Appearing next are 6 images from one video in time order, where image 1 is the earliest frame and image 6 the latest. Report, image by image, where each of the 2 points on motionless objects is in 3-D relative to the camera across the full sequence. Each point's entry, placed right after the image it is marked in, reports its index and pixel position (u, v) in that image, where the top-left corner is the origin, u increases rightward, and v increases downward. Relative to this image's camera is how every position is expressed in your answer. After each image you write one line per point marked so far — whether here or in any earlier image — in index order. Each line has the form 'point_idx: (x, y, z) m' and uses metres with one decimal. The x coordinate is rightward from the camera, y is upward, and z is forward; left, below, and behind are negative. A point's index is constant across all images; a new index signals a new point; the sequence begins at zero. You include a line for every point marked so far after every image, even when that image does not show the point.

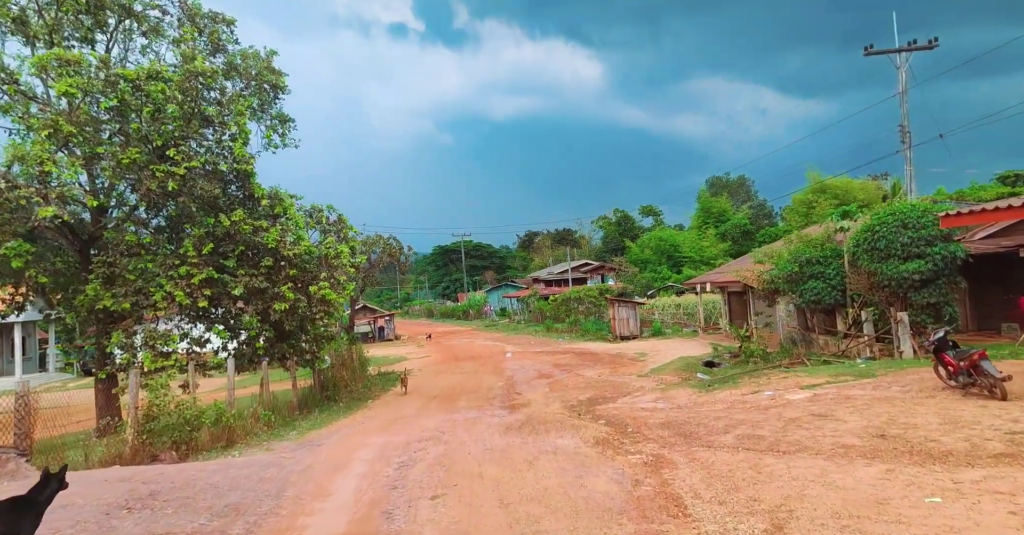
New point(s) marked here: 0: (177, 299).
0: (-5.7, -0.5, +10.1) m
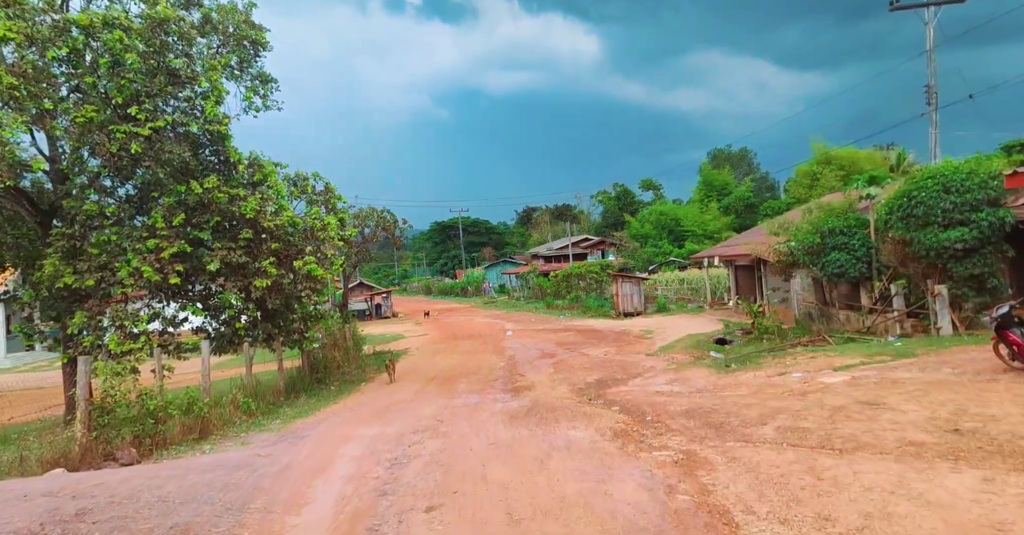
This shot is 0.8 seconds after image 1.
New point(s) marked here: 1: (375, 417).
0: (-5.6, -0.1, +9.1) m
1: (-2.1, -2.3, +9.2) m
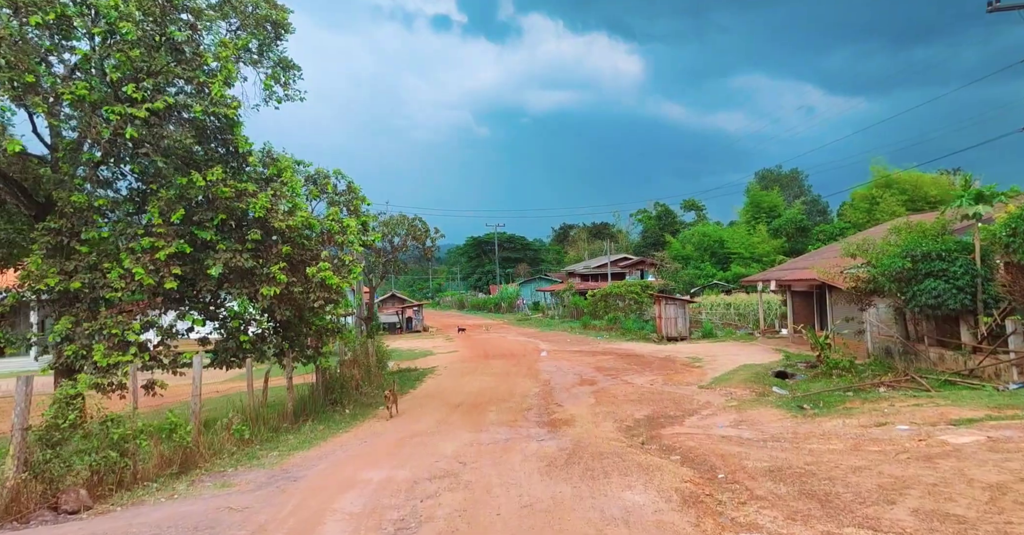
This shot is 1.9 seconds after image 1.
0: (-5.0, -0.1, +8.0) m
1: (-1.6, -2.4, +7.8) m
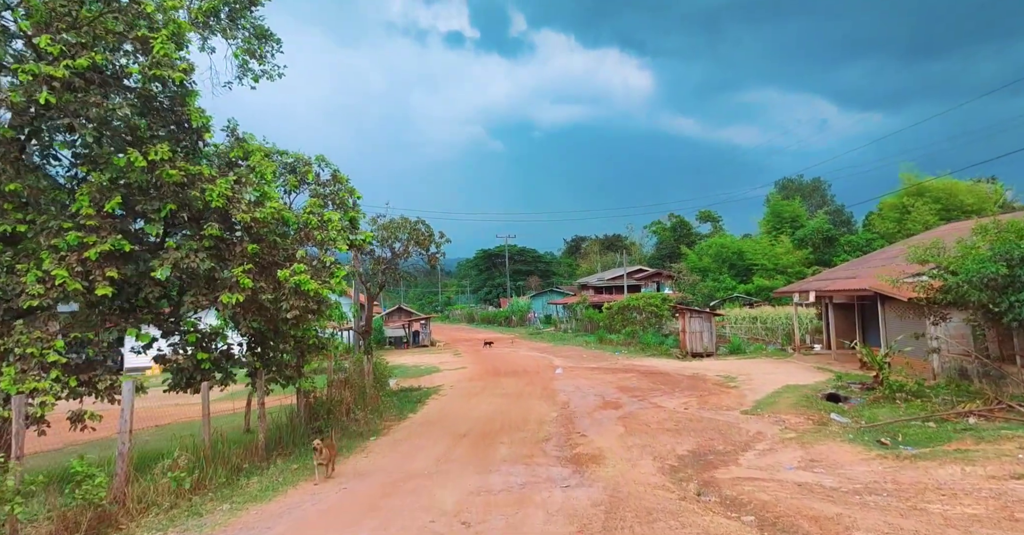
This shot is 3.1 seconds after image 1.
0: (-4.9, -0.2, +6.3) m
1: (-1.4, -2.4, +6.0) m
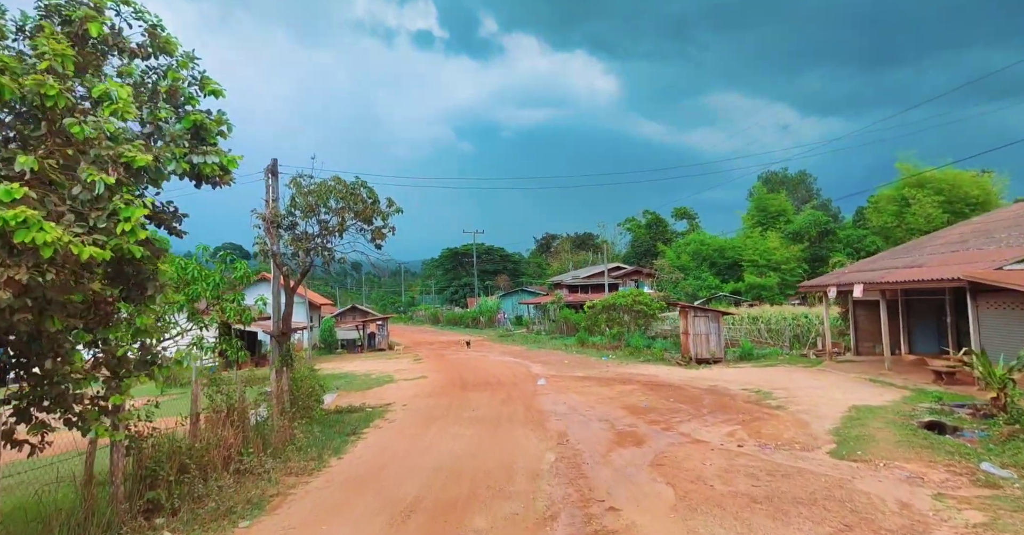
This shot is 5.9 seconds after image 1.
0: (-4.8, +0.3, +1.8) m
1: (-1.4, -2.0, +1.6) m
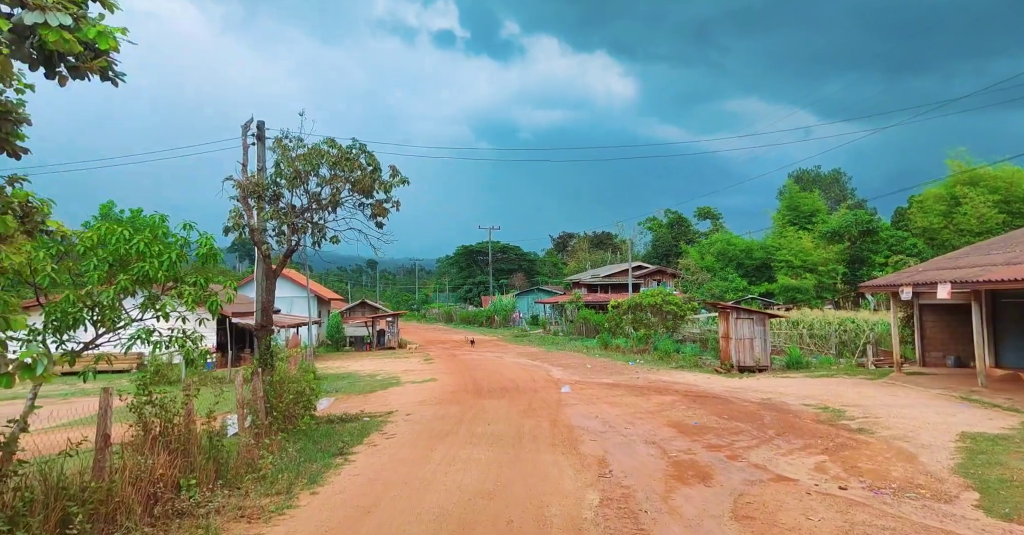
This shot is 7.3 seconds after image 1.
0: (-4.6, +0.7, -0.3) m
1: (-1.2, -1.7, -0.5) m
